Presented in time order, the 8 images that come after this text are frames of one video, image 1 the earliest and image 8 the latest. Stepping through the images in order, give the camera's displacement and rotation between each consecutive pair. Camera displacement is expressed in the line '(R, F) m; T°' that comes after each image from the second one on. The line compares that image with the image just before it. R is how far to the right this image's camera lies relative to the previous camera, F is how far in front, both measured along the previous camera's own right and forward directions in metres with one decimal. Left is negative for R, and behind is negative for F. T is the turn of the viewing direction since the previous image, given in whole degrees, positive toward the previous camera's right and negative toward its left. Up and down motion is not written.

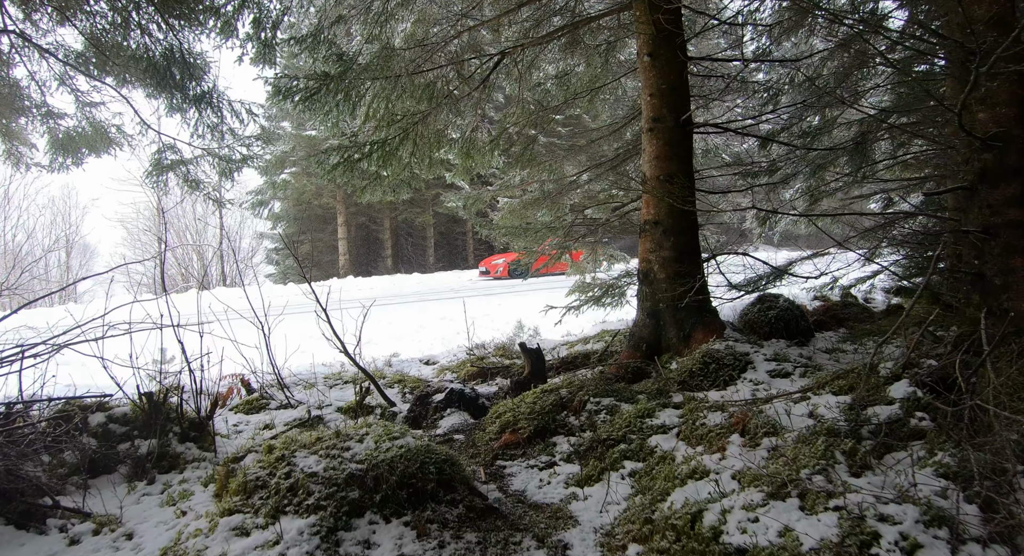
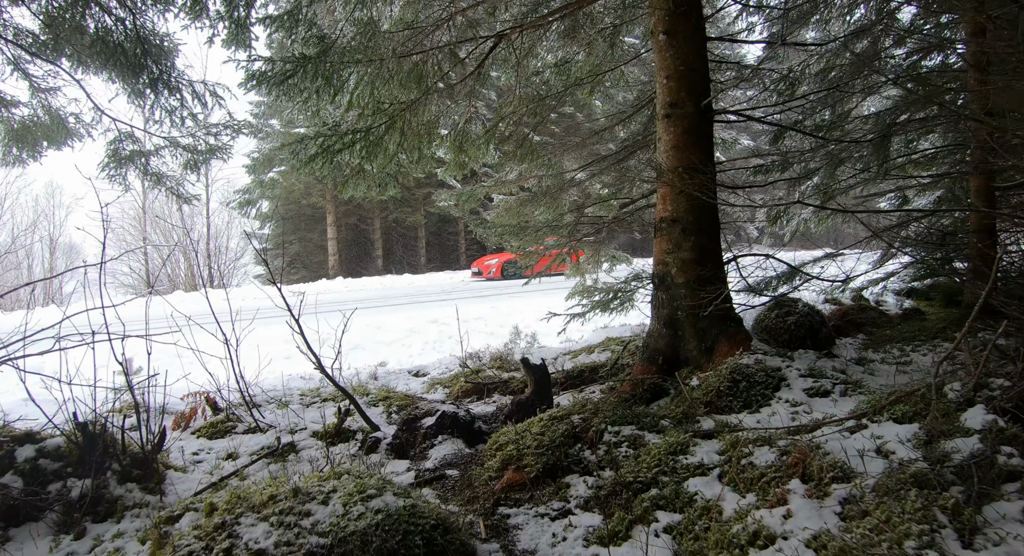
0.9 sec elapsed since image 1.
(-0.1, +0.6) m; +1°
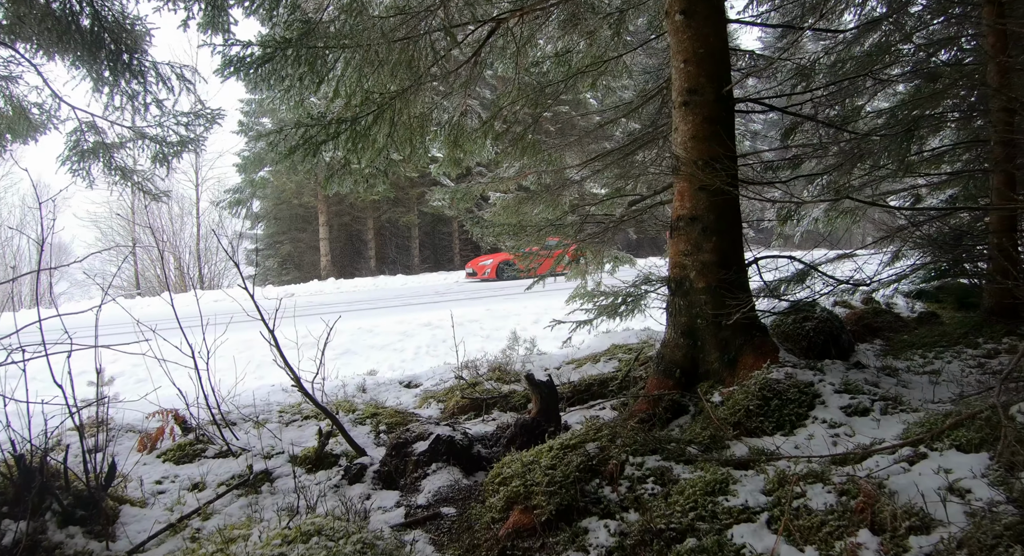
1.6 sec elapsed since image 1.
(0.0, +0.5) m; 0°
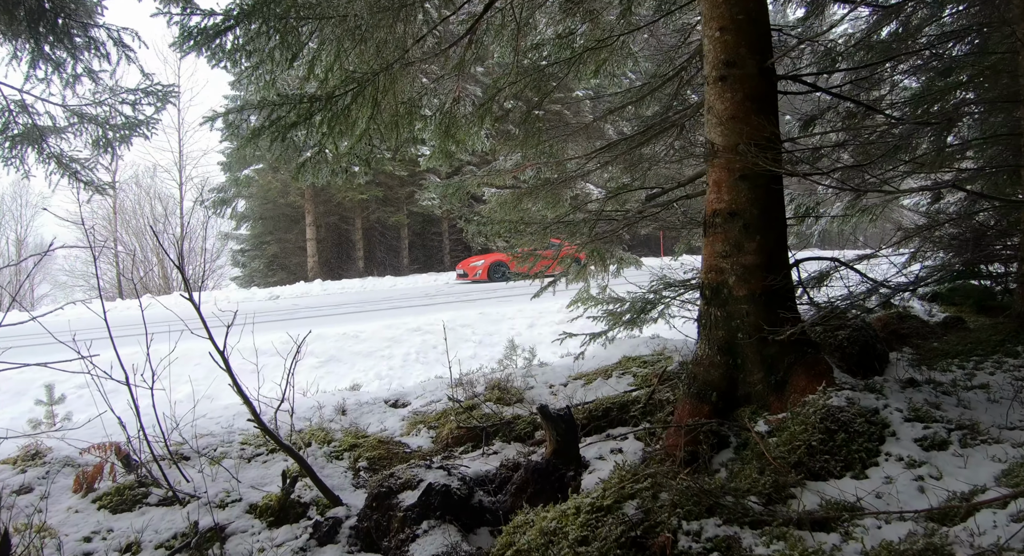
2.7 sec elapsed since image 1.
(-0.1, +0.7) m; +1°
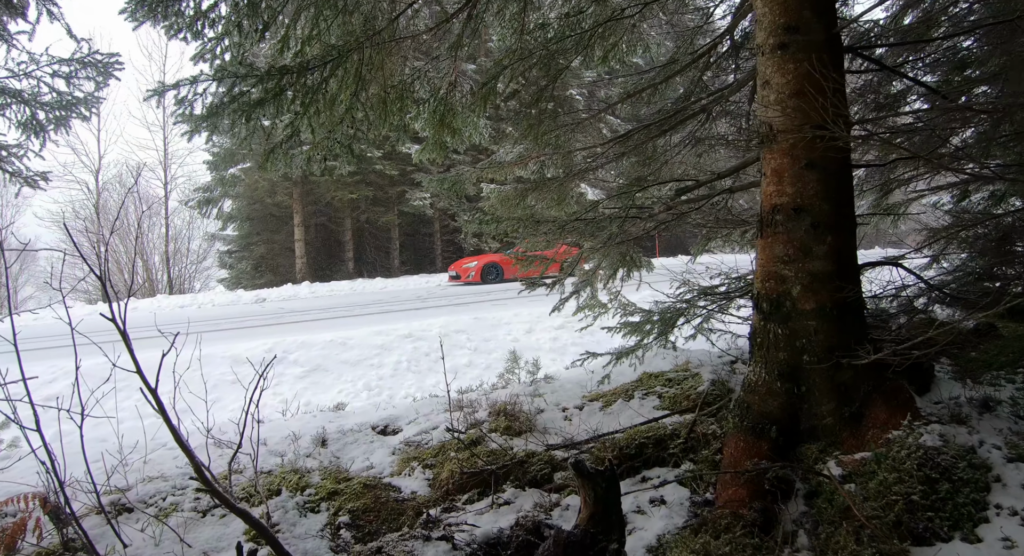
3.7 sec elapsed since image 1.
(-0.1, +0.6) m; +1°
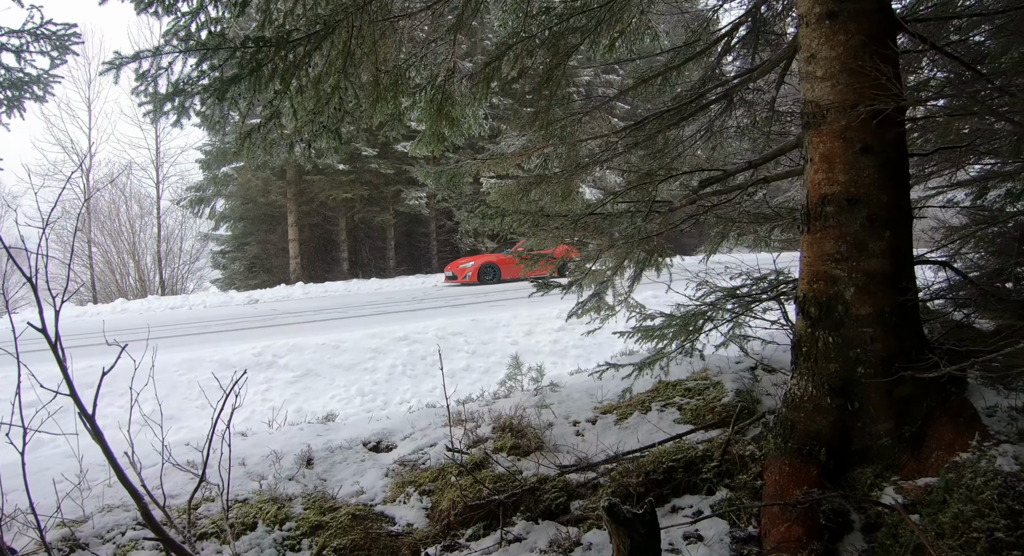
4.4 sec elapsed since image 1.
(-0.1, +0.4) m; 0°
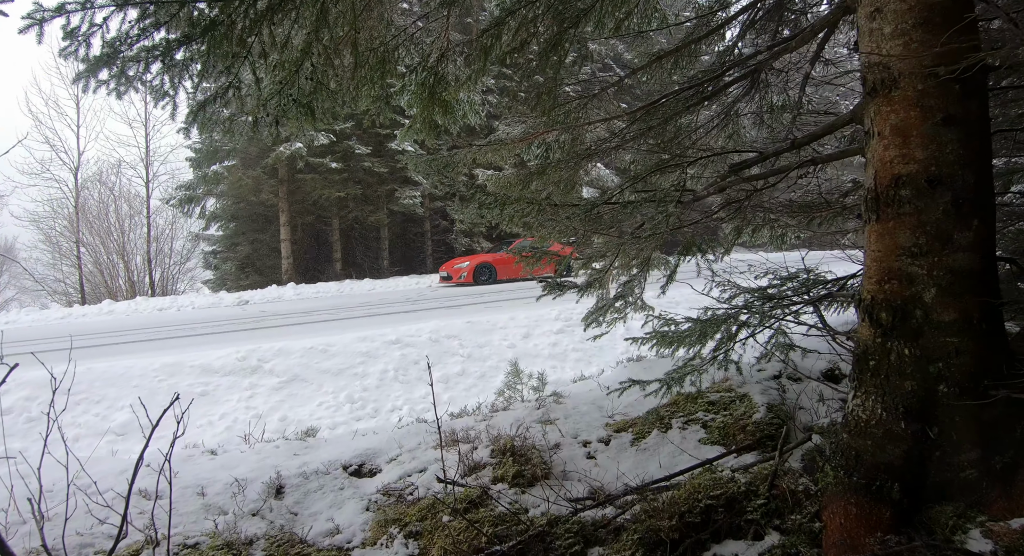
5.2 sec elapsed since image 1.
(0.0, +0.5) m; 0°
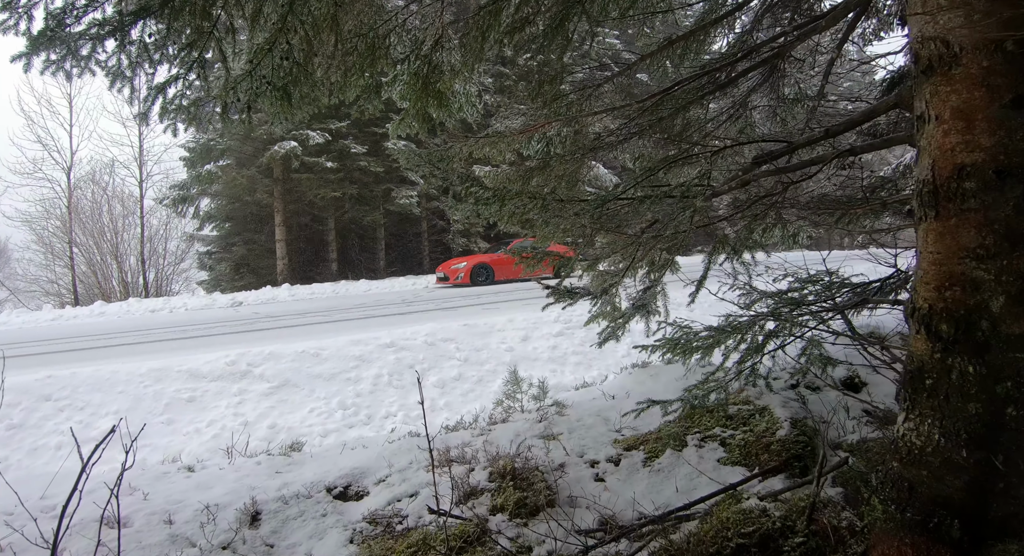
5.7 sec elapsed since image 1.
(0.0, +0.3) m; 0°
